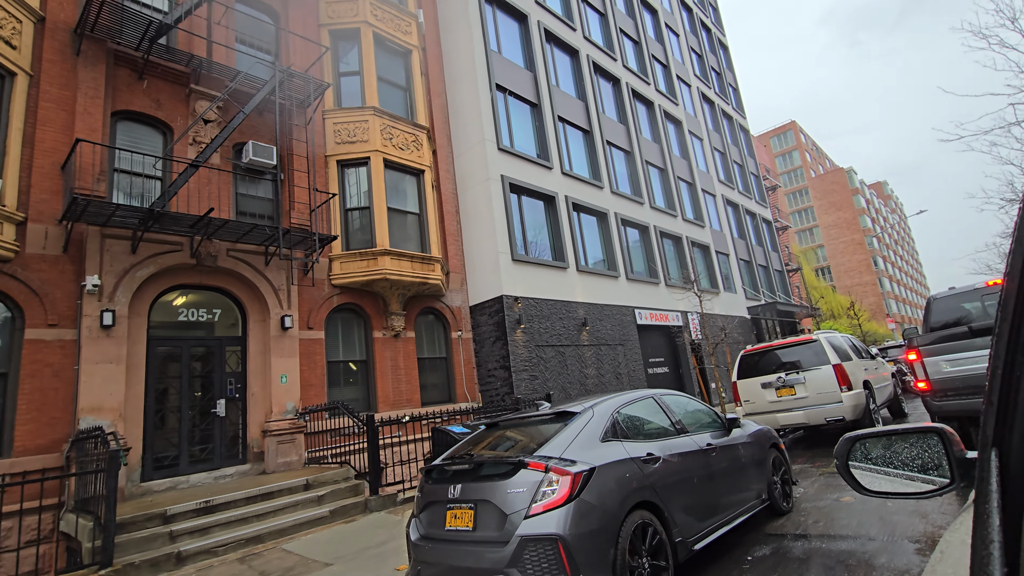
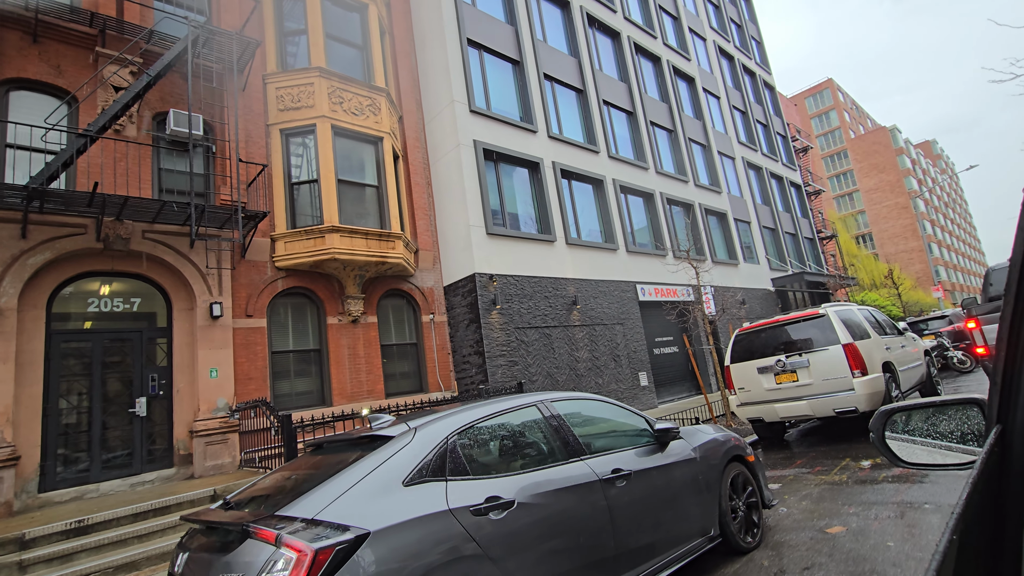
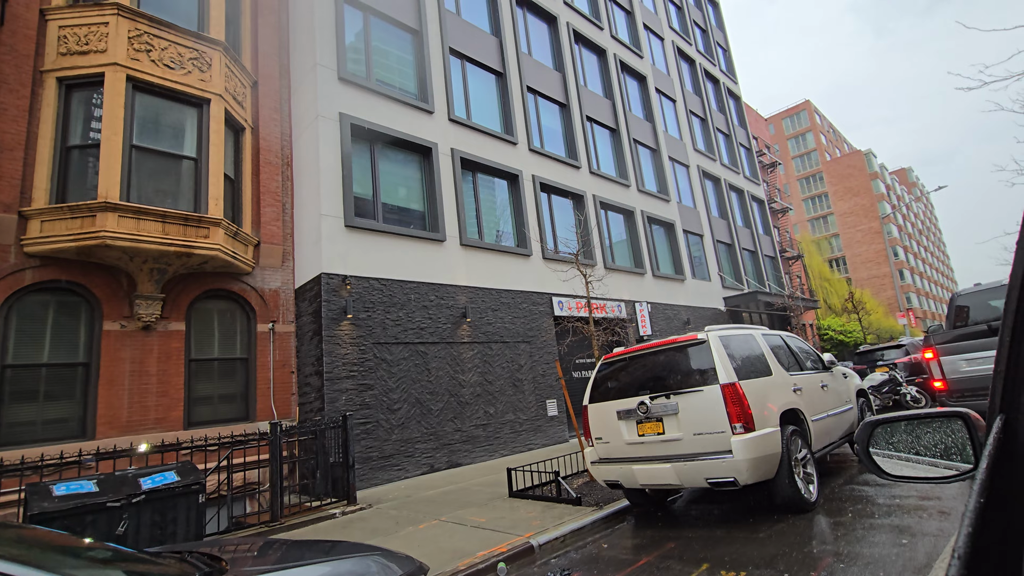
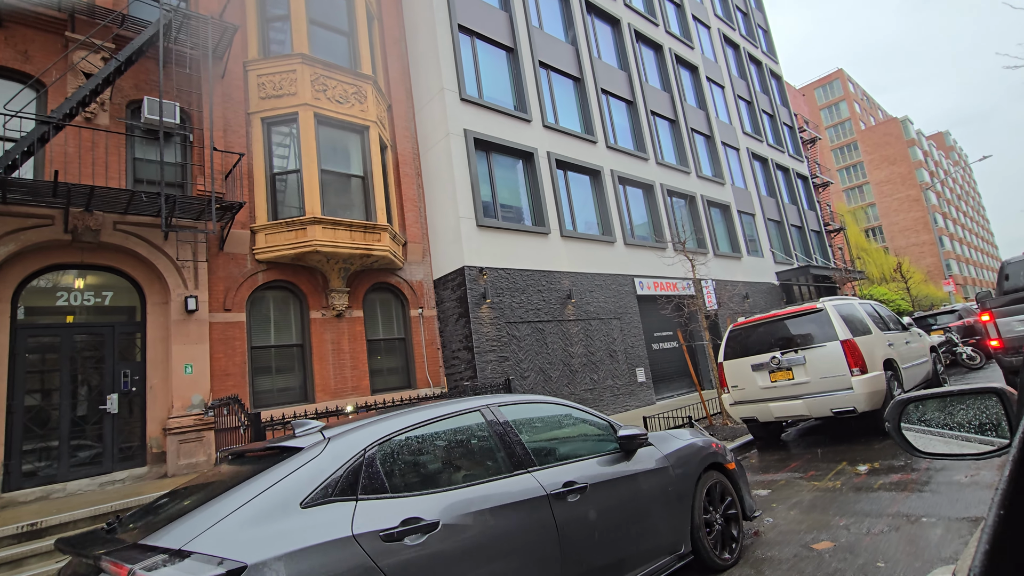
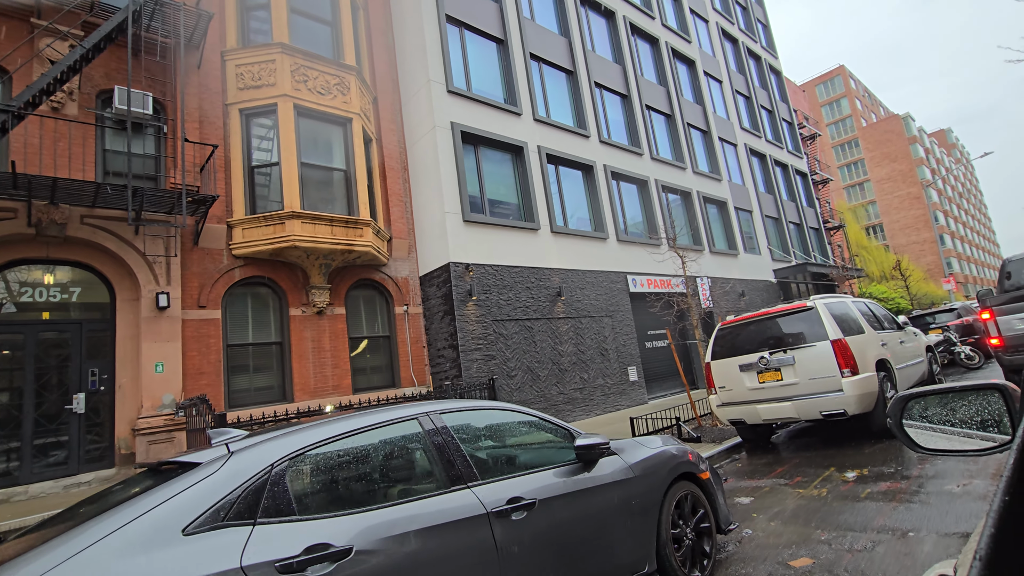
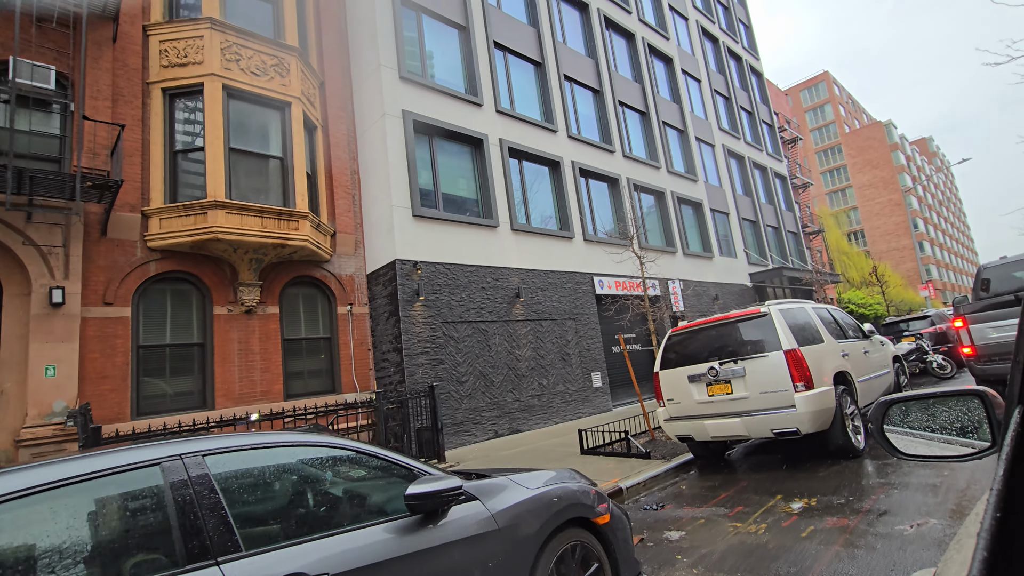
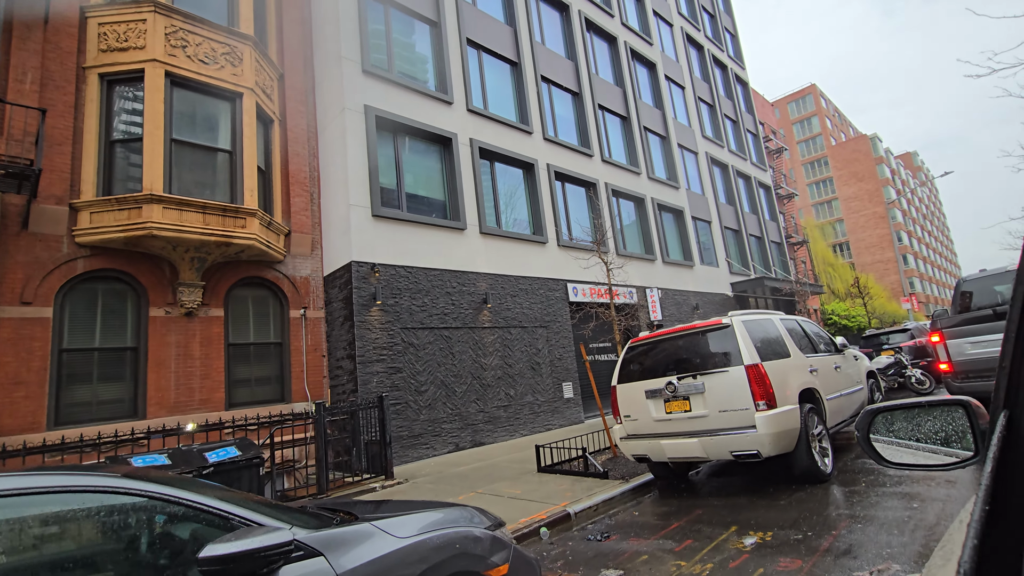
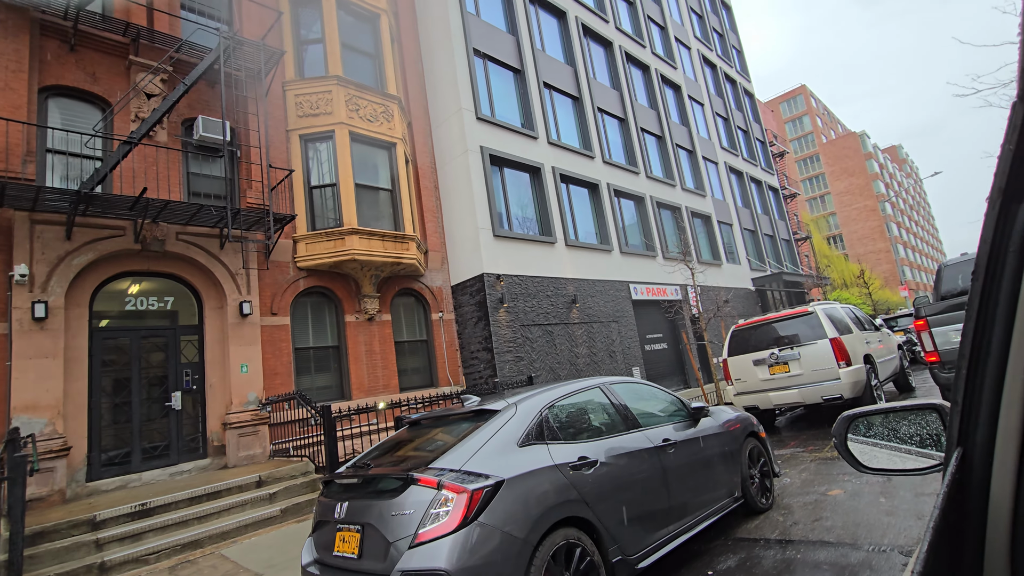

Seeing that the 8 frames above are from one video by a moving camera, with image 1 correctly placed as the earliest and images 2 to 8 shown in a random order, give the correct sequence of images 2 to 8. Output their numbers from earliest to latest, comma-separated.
8, 2, 4, 5, 6, 7, 3
